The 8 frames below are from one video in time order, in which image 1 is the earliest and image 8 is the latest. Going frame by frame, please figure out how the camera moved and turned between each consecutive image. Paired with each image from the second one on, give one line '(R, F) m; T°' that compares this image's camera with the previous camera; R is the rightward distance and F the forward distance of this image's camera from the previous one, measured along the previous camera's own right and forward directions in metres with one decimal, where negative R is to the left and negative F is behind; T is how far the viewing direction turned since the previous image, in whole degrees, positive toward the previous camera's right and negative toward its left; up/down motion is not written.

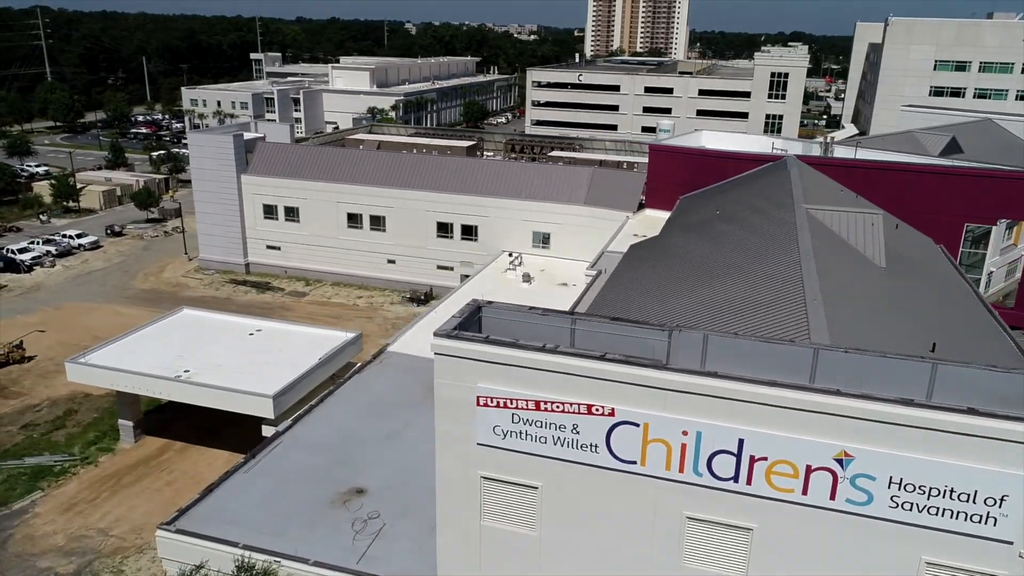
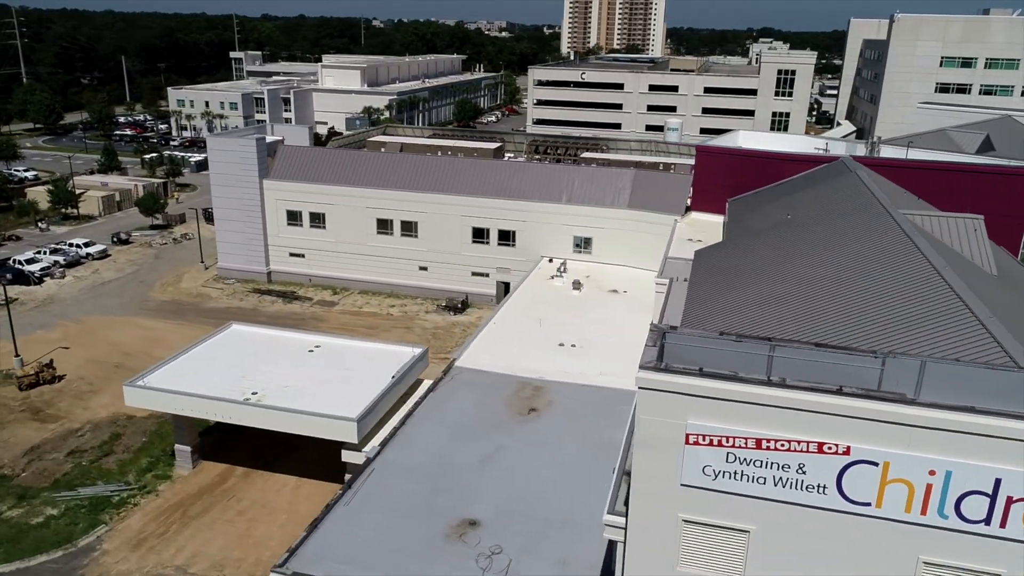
(-3.1, +1.1) m; +2°
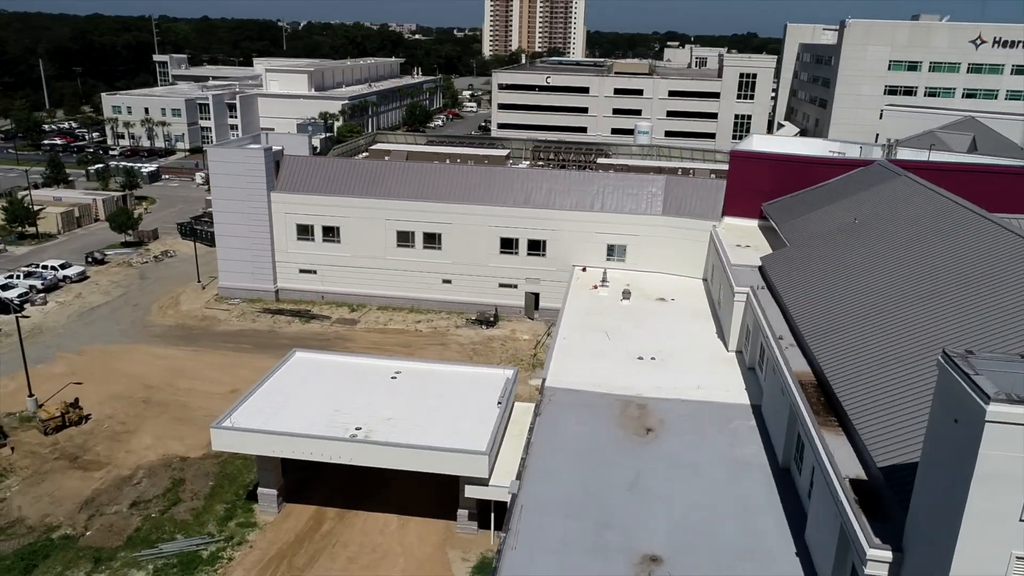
(-5.0, +1.2) m; +6°
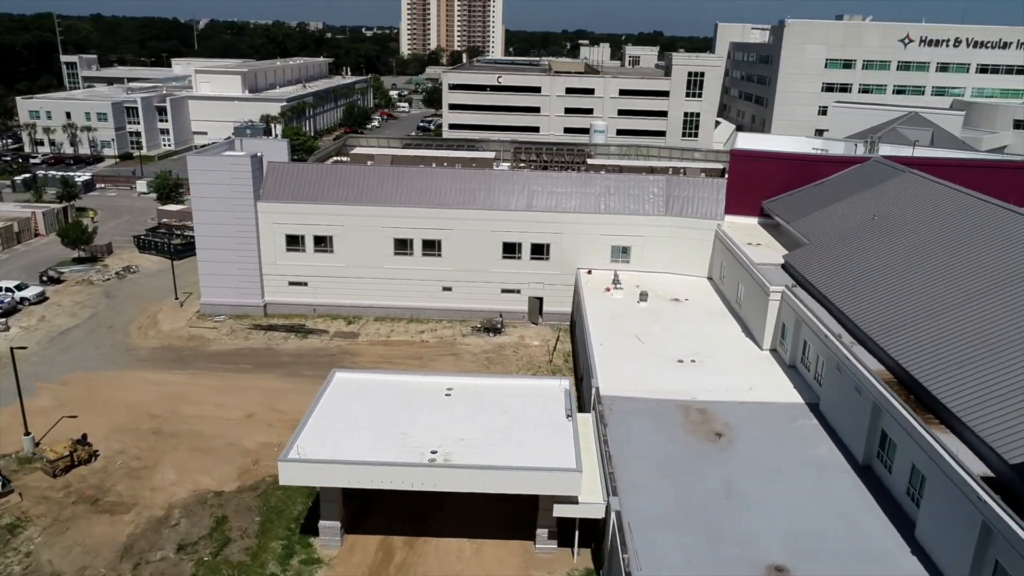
(-3.7, +0.8) m; +6°
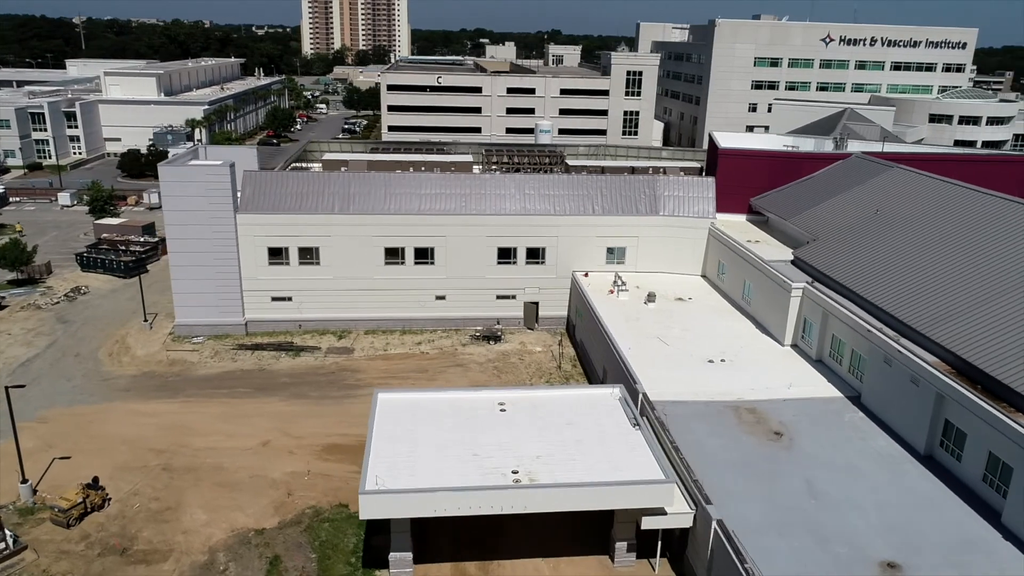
(-3.8, +0.8) m; +7°
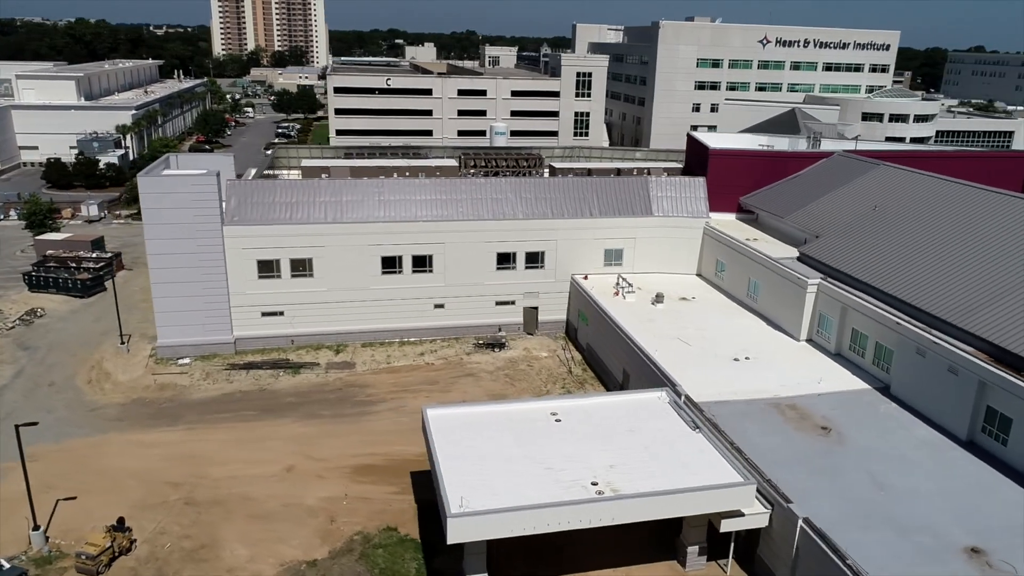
(-3.3, +0.6) m; +6°
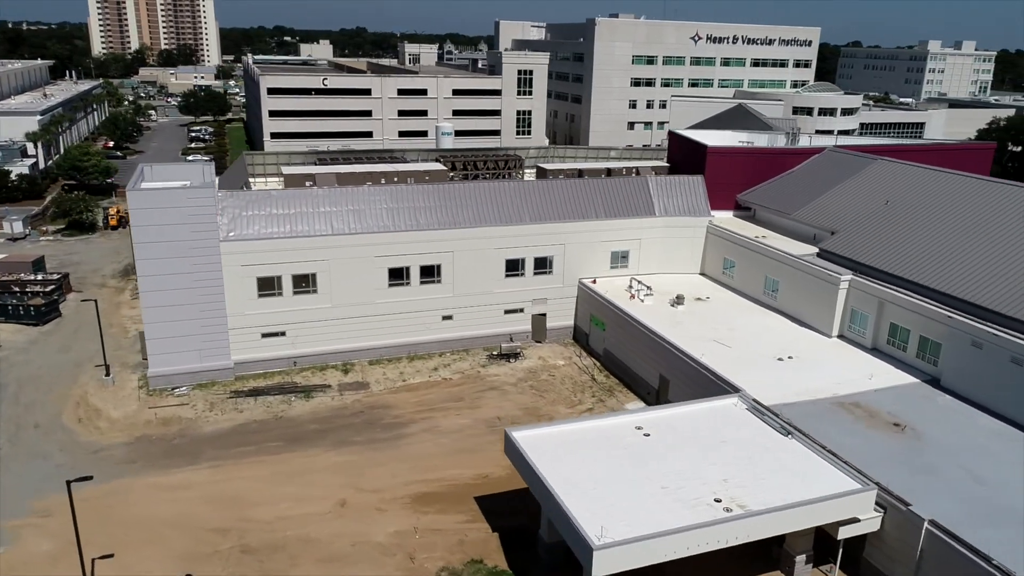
(-4.4, +1.2) m; +7°
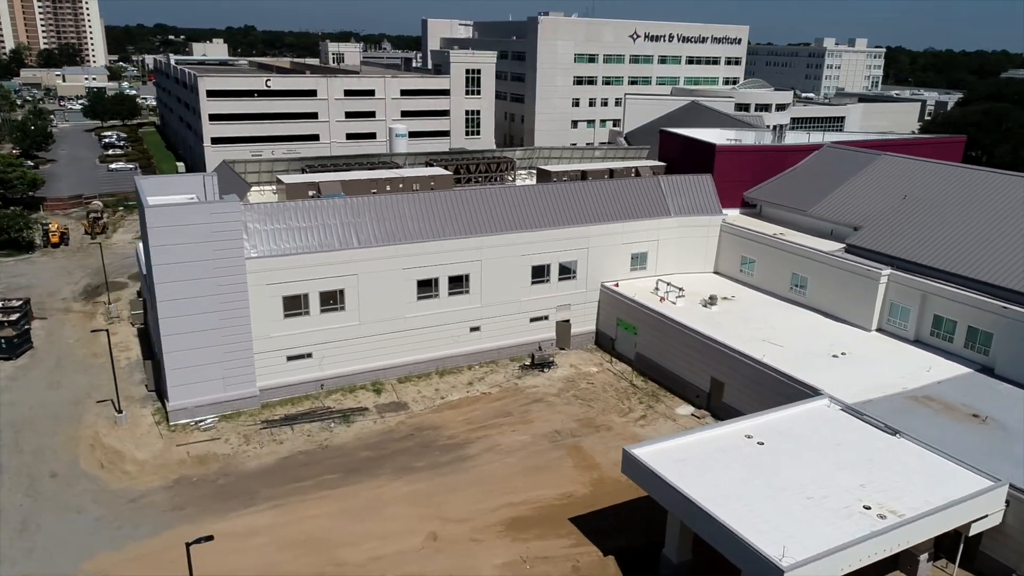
(-4.8, +1.2) m; +7°
